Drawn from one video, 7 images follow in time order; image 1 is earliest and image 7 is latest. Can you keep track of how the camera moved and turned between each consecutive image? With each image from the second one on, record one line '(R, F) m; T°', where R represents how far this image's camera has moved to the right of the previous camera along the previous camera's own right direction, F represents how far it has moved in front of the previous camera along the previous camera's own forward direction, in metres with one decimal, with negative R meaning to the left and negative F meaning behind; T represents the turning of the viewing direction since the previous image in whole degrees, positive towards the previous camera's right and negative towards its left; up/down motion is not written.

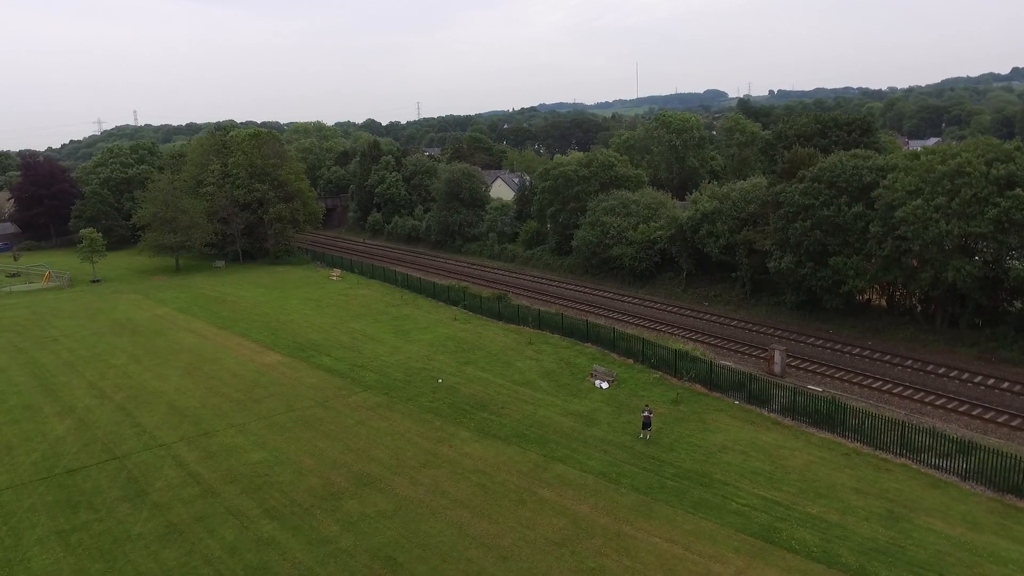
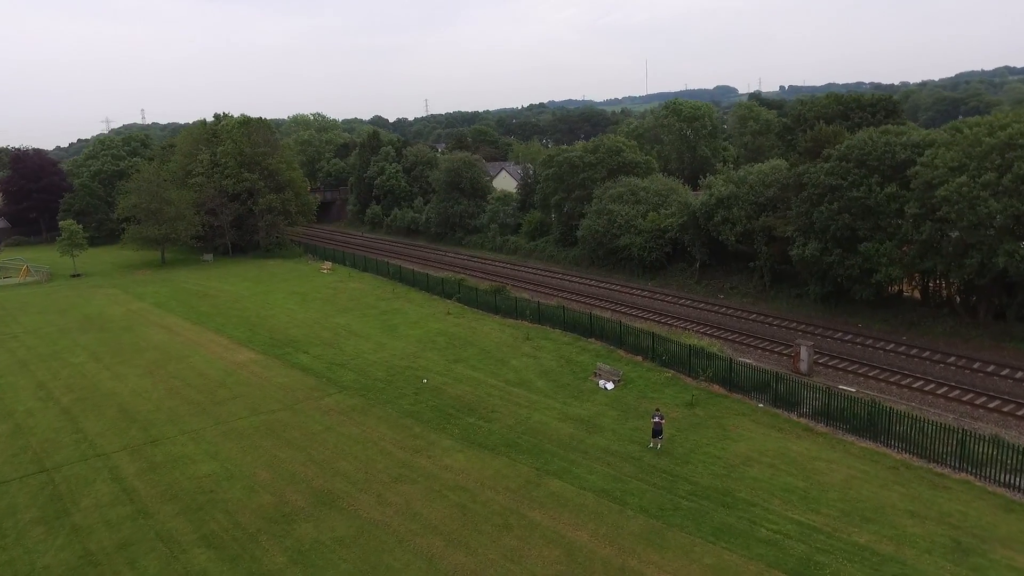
(+0.5, +3.2) m; -1°
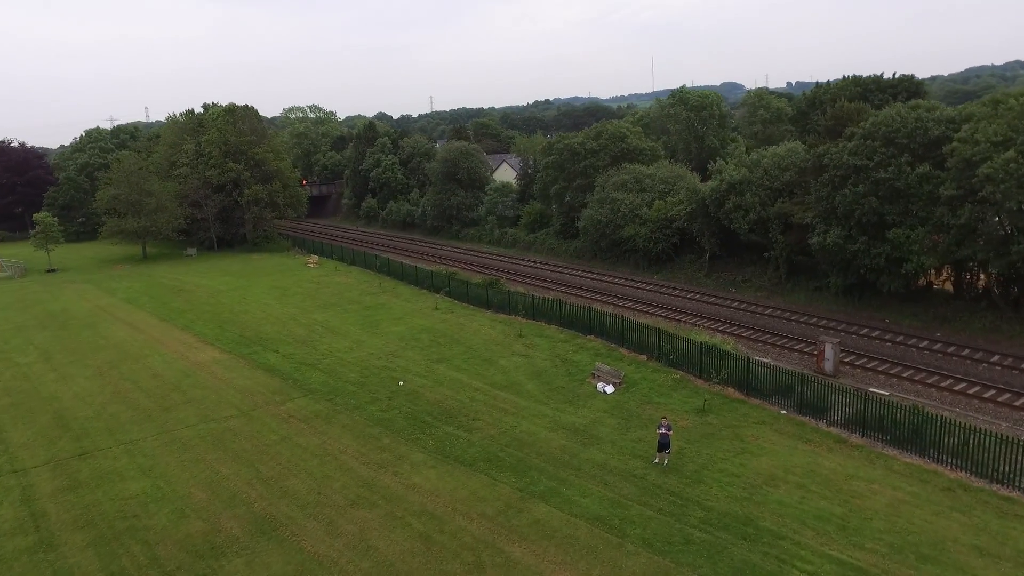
(+0.5, +2.9) m; 0°
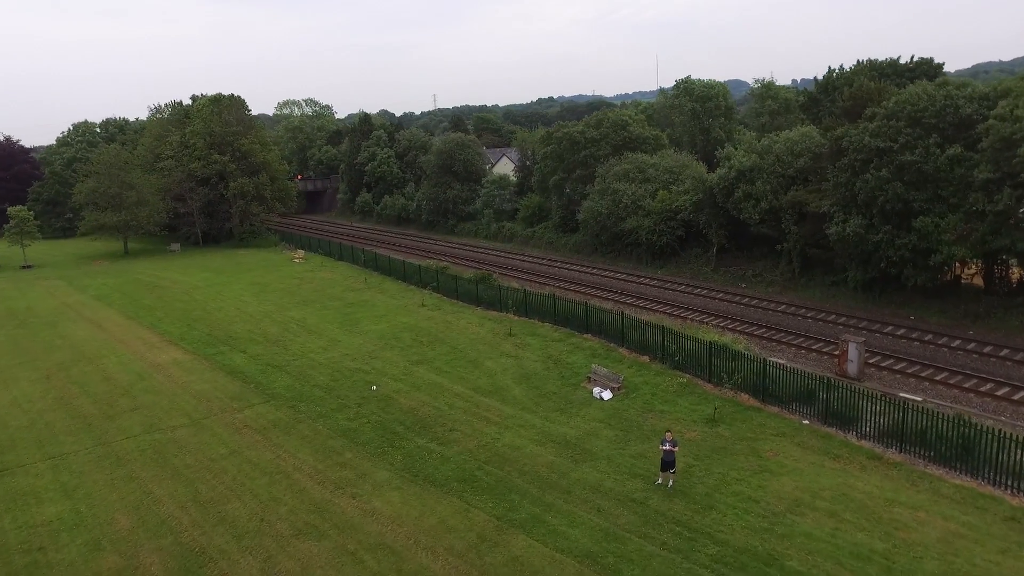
(+0.4, +2.4) m; 0°
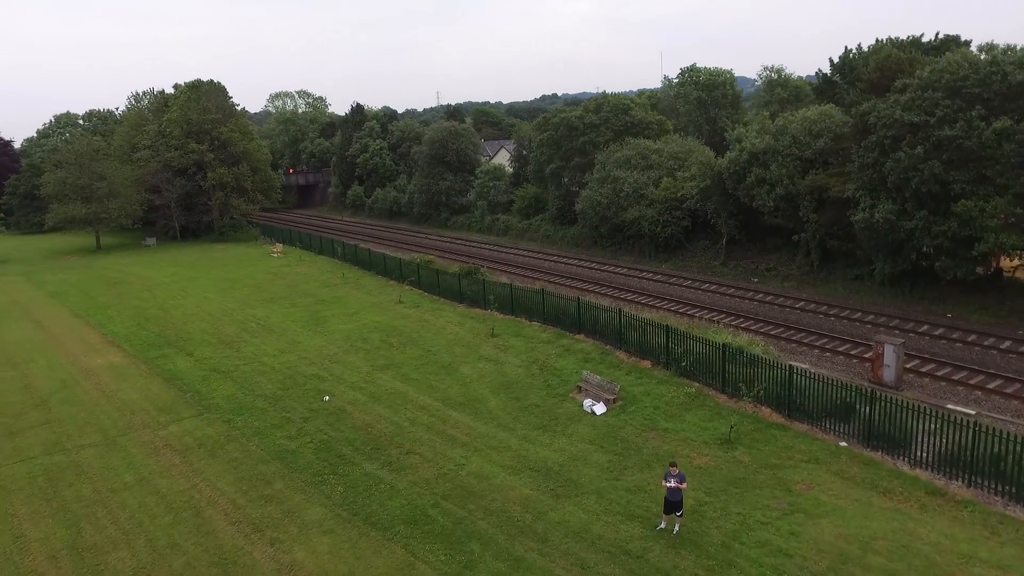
(+0.5, +3.1) m; 0°
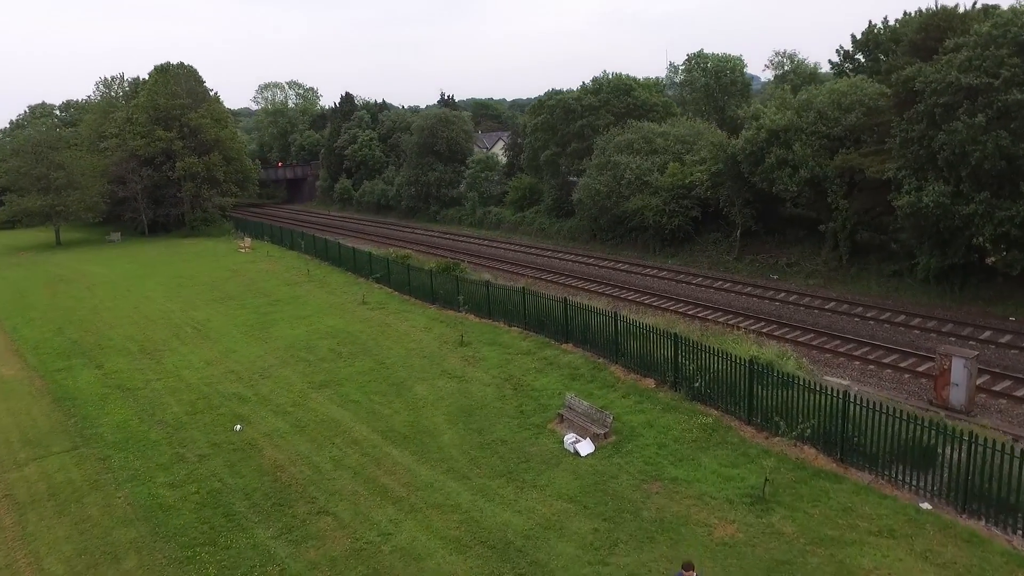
(+0.6, +3.9) m; 0°
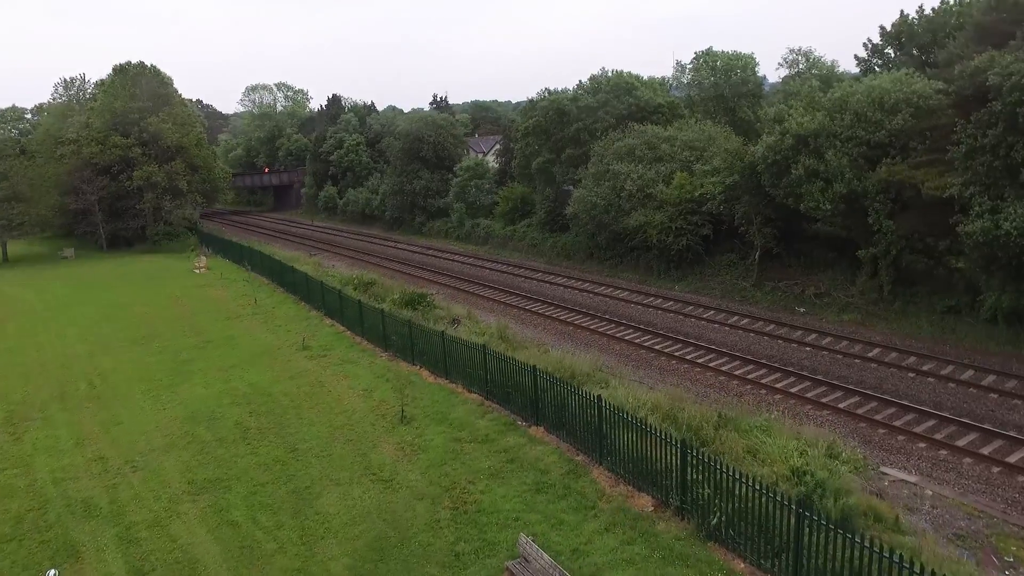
(+0.8, +4.2) m; 0°
